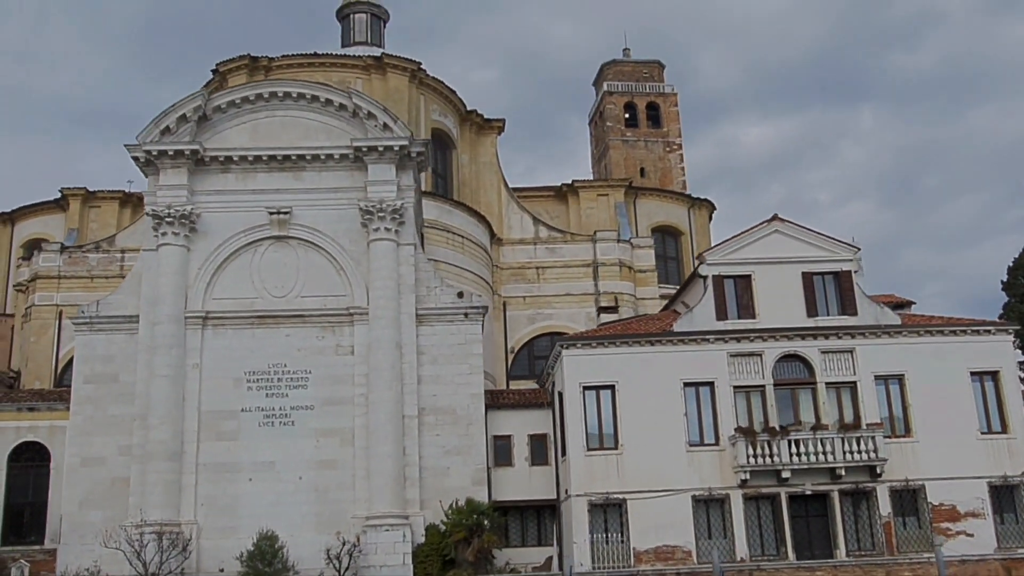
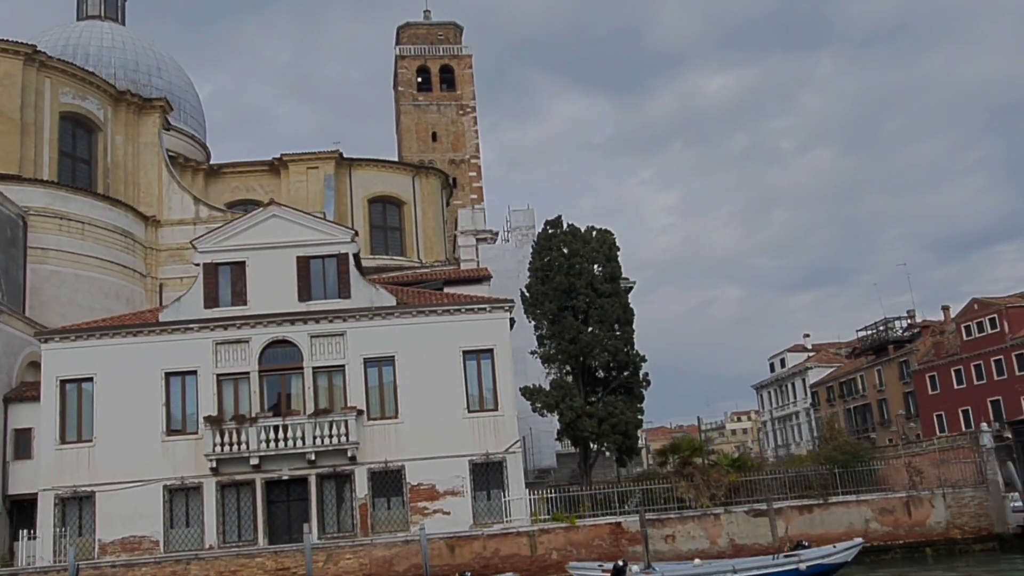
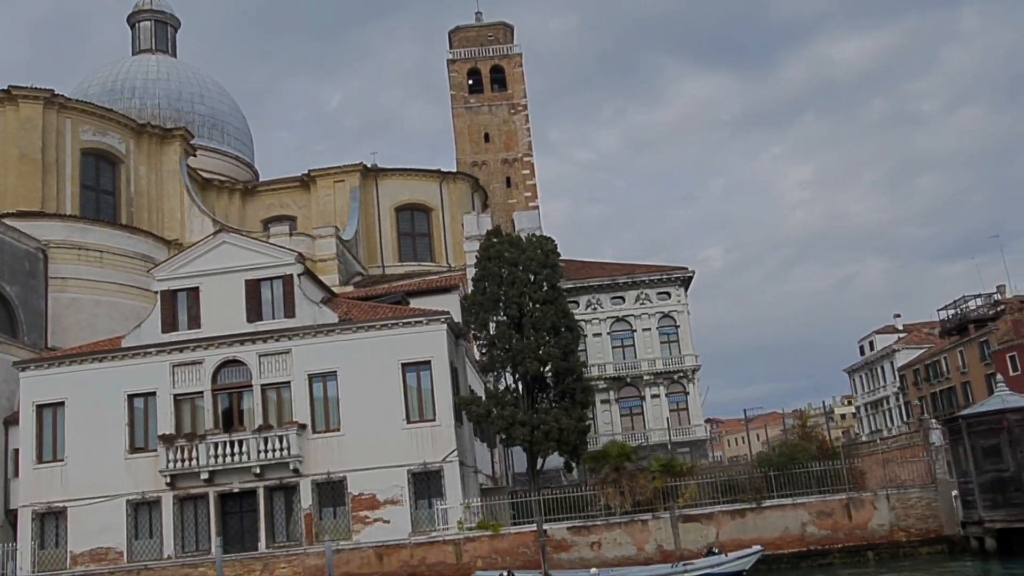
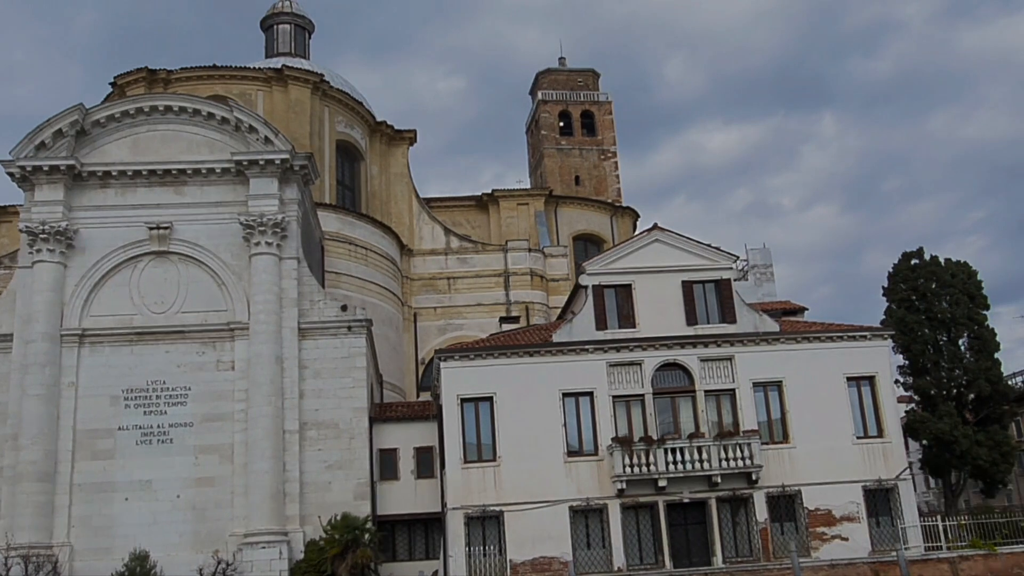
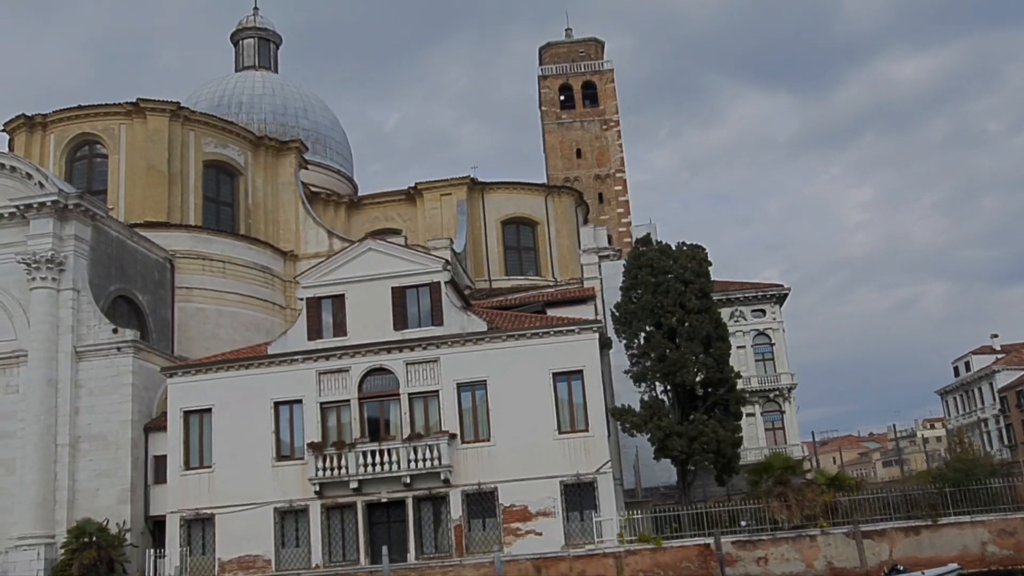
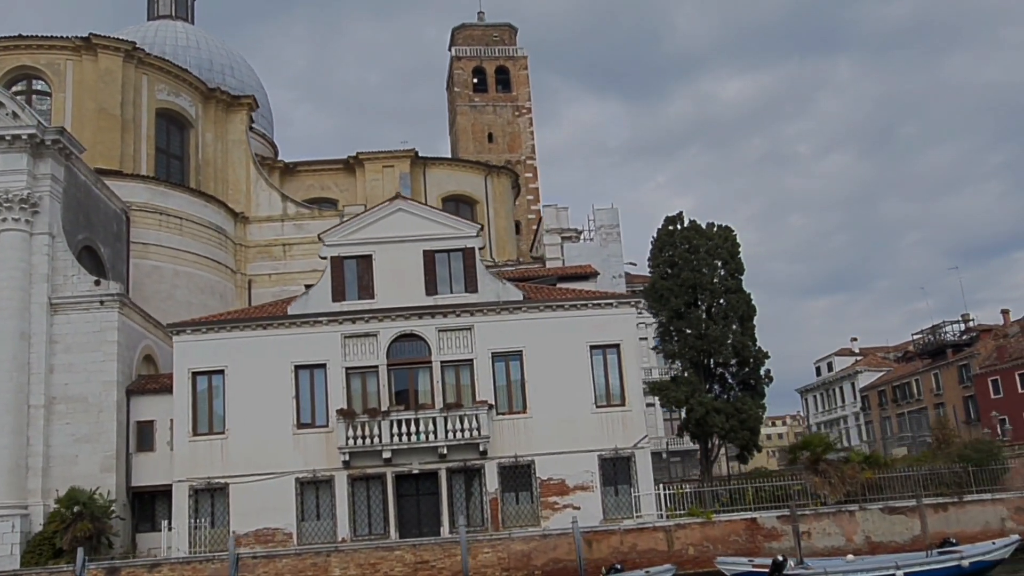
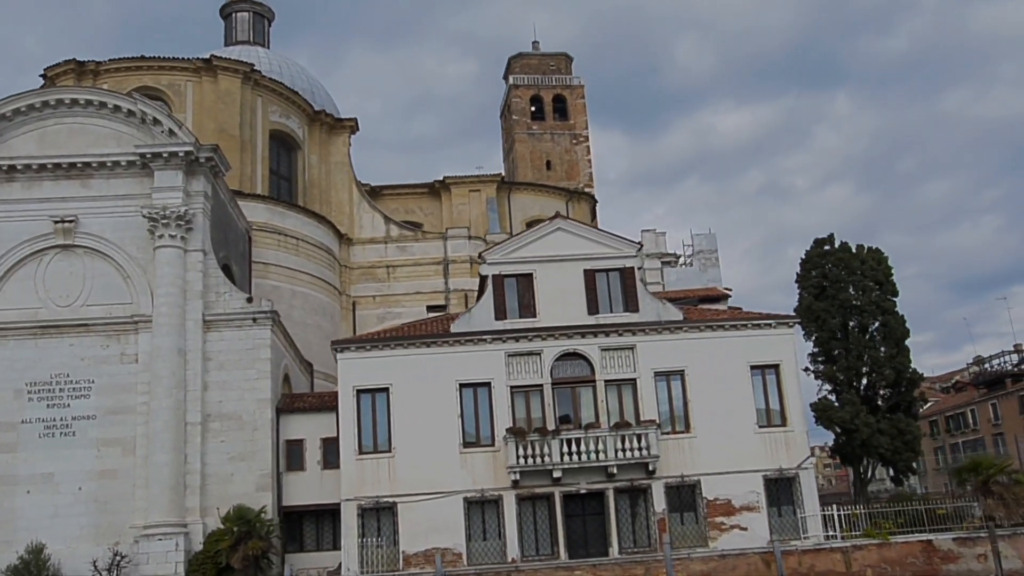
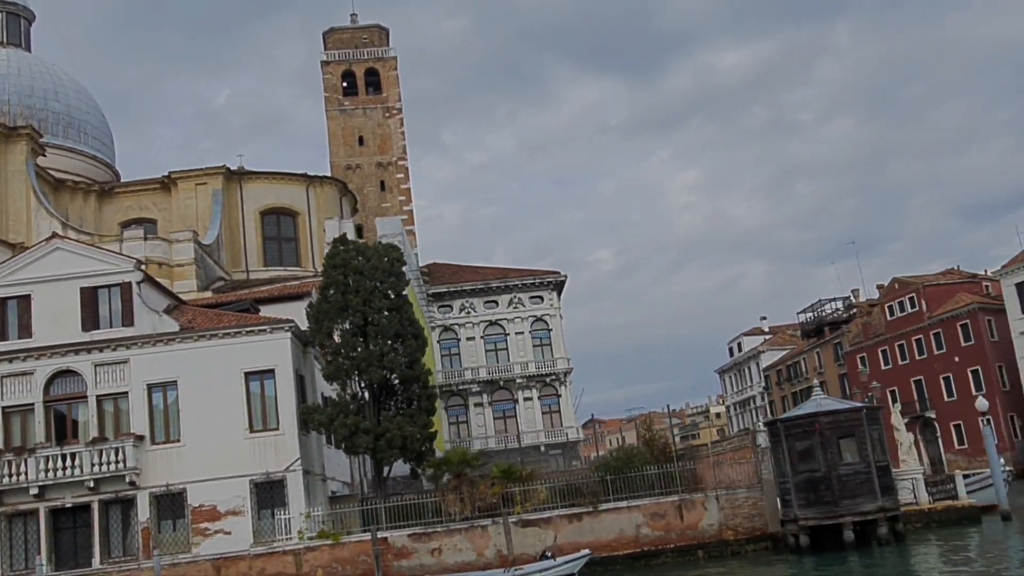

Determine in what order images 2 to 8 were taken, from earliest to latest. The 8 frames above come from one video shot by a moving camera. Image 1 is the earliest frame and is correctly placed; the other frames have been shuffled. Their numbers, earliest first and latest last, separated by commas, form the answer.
4, 7, 6, 2, 5, 3, 8
